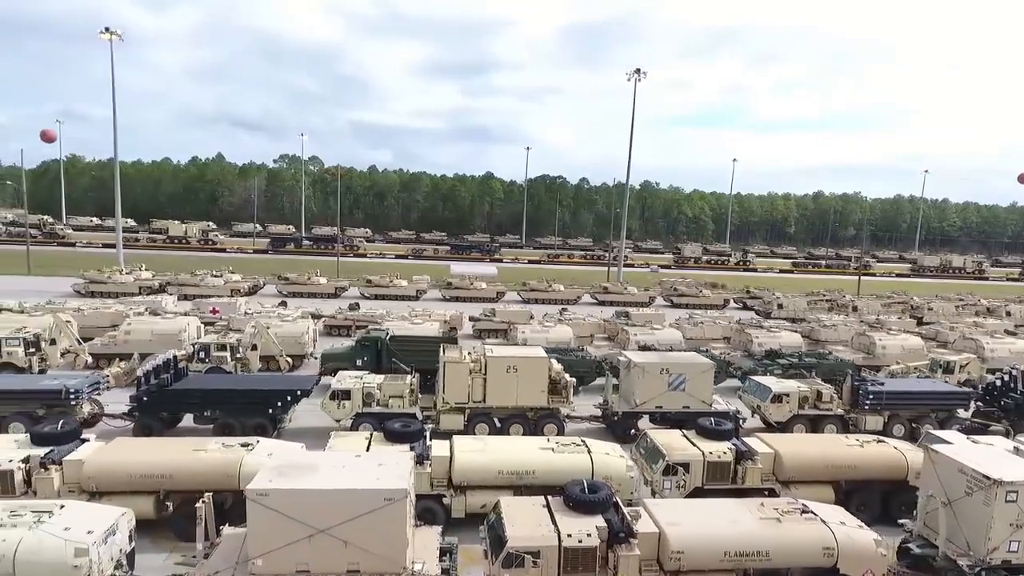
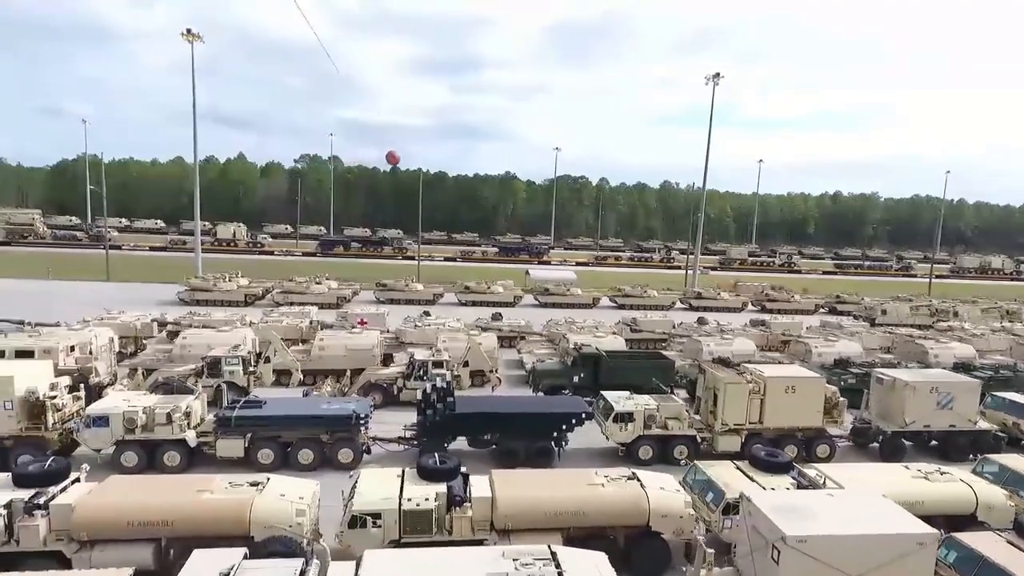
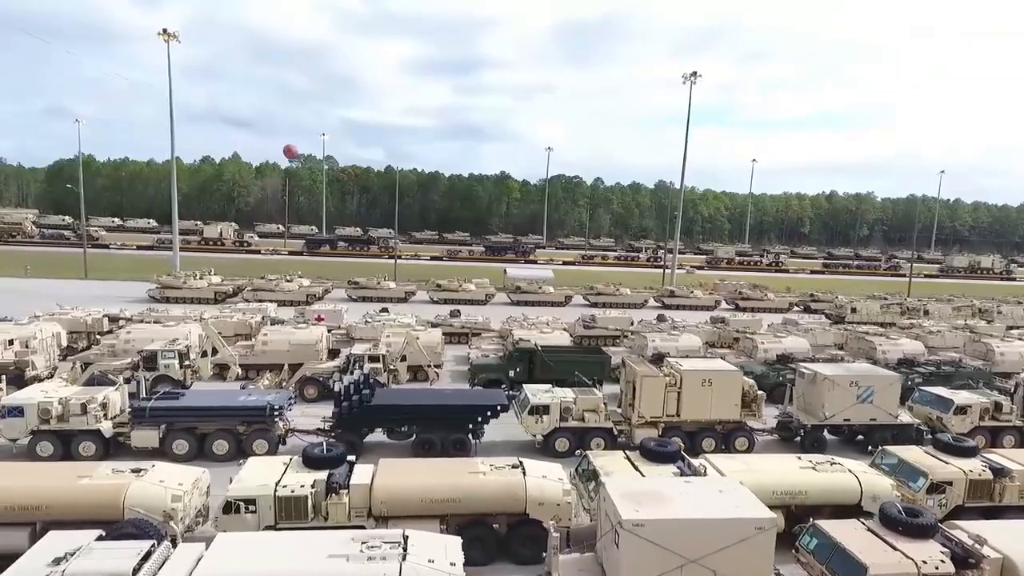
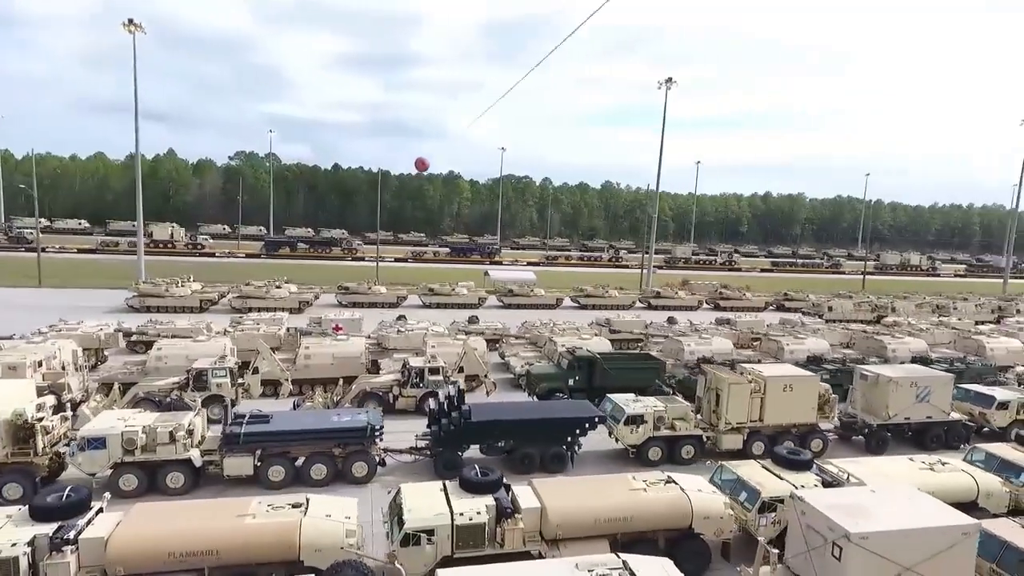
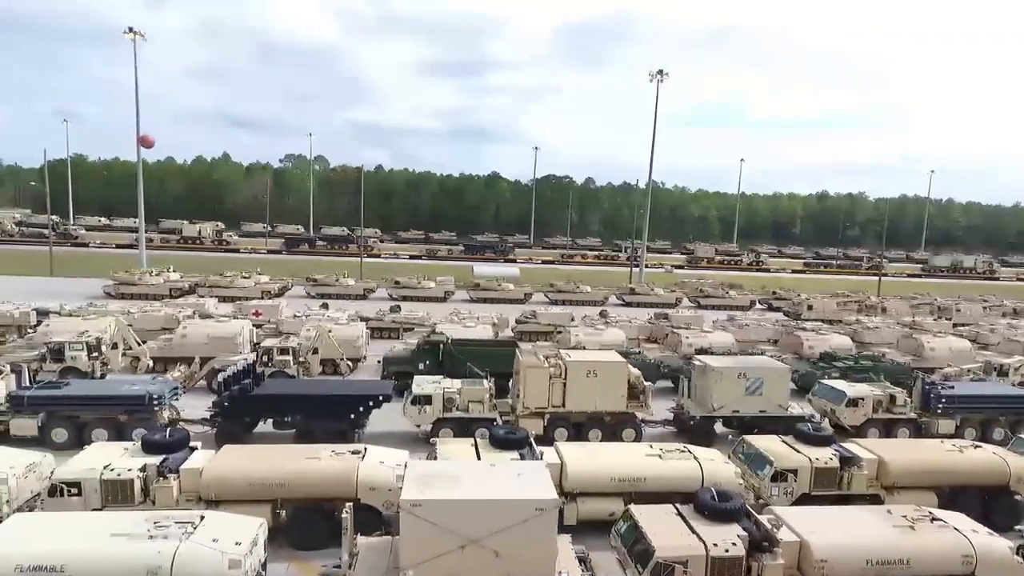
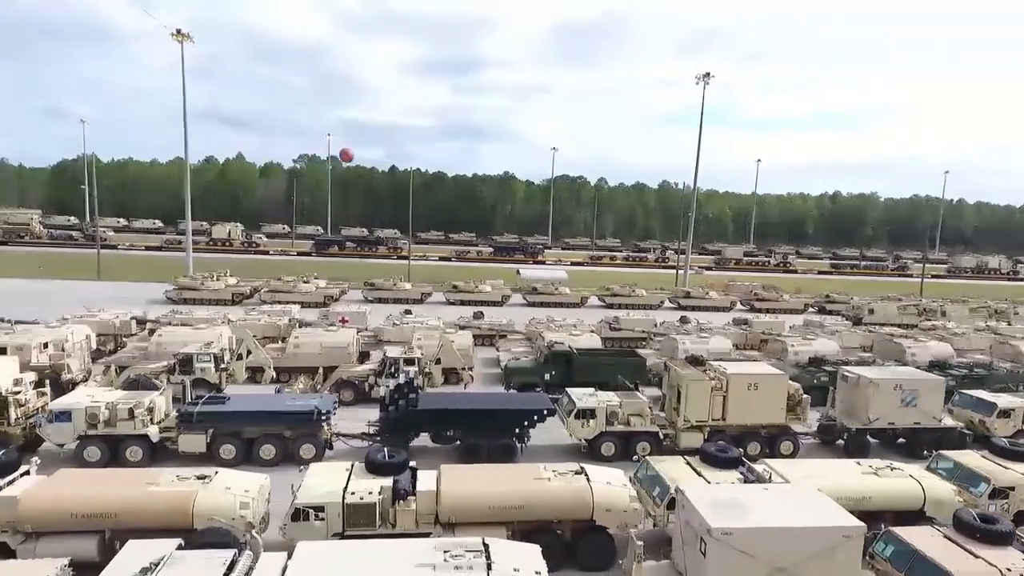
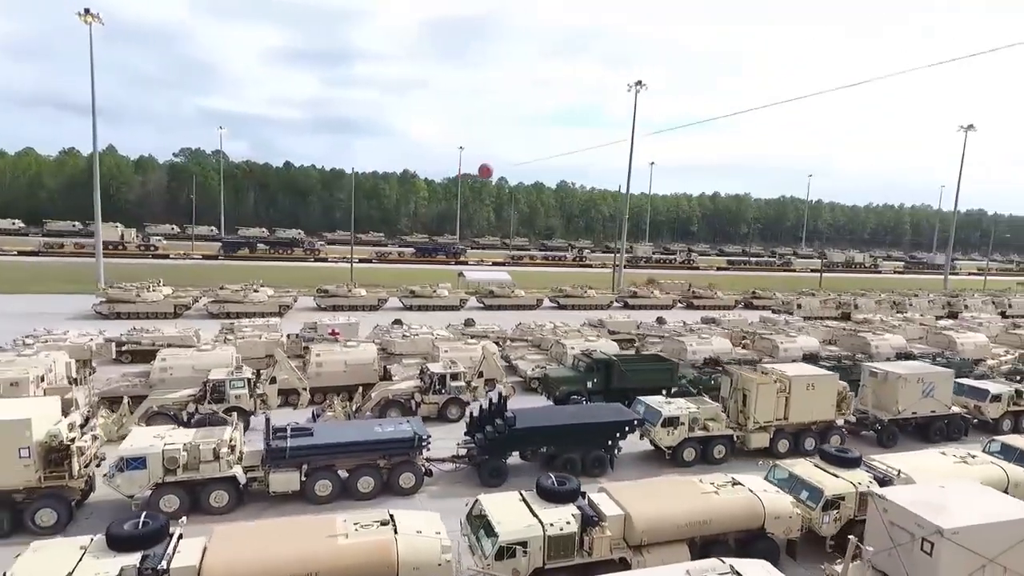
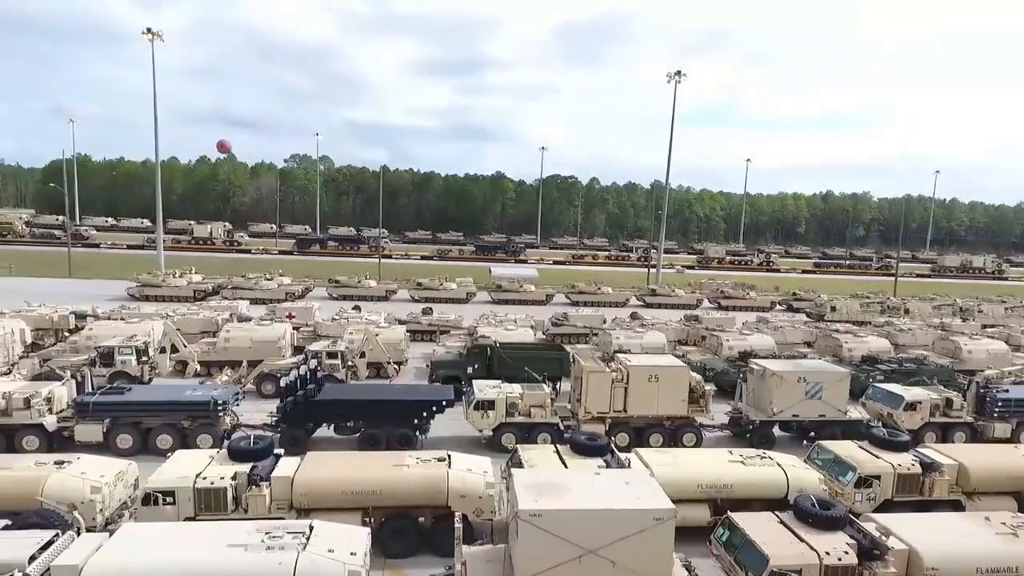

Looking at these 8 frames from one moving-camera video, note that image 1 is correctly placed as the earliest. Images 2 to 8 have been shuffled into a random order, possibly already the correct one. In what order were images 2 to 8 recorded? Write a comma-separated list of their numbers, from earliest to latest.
5, 8, 3, 6, 2, 4, 7
